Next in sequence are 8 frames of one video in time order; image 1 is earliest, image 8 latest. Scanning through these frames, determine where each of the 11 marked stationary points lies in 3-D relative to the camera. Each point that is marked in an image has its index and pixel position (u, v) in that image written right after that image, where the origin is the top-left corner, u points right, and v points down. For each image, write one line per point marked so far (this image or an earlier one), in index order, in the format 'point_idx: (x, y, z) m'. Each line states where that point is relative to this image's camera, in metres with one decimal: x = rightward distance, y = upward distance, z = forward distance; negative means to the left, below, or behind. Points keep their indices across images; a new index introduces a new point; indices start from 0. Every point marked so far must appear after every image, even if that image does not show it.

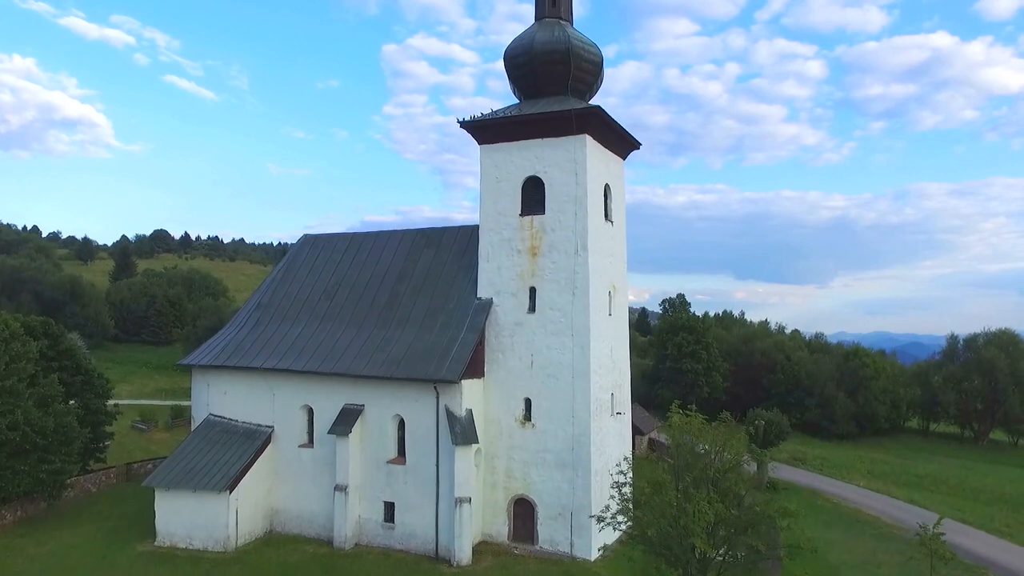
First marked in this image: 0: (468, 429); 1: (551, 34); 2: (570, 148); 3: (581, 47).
0: (-1.1, -3.5, +16.2) m
1: (+1.1, +6.8, +17.7) m
2: (+1.5, +3.6, +16.8) m
3: (+1.9, +6.4, +17.6) m
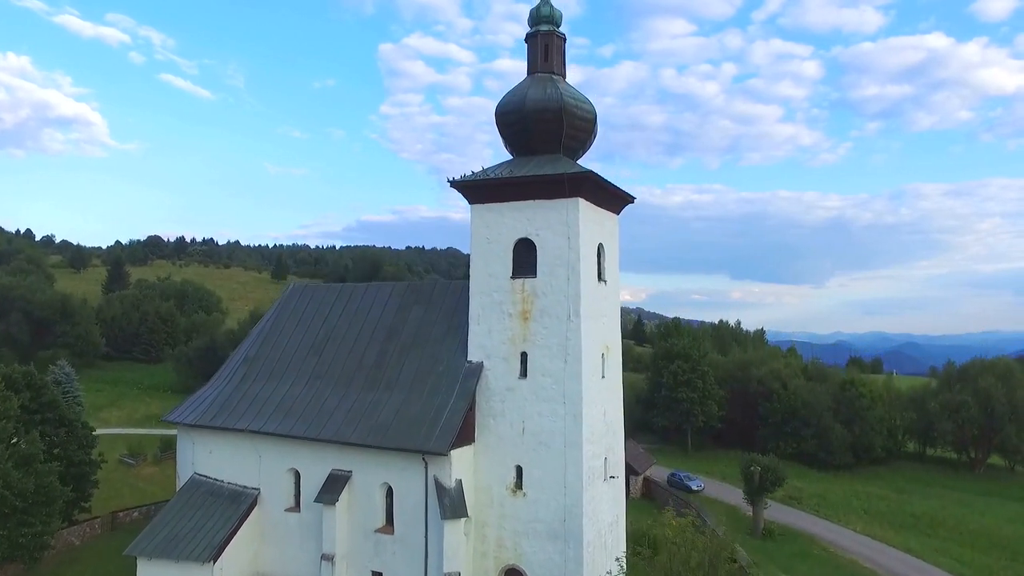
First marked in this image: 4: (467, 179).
0: (-1.3, -5.1, +15.8) m
1: (+0.8, +5.2, +17.3) m
2: (+1.3, +1.9, +16.5) m
3: (+1.6, +4.8, +17.2) m
4: (-1.1, +2.8, +16.9) m
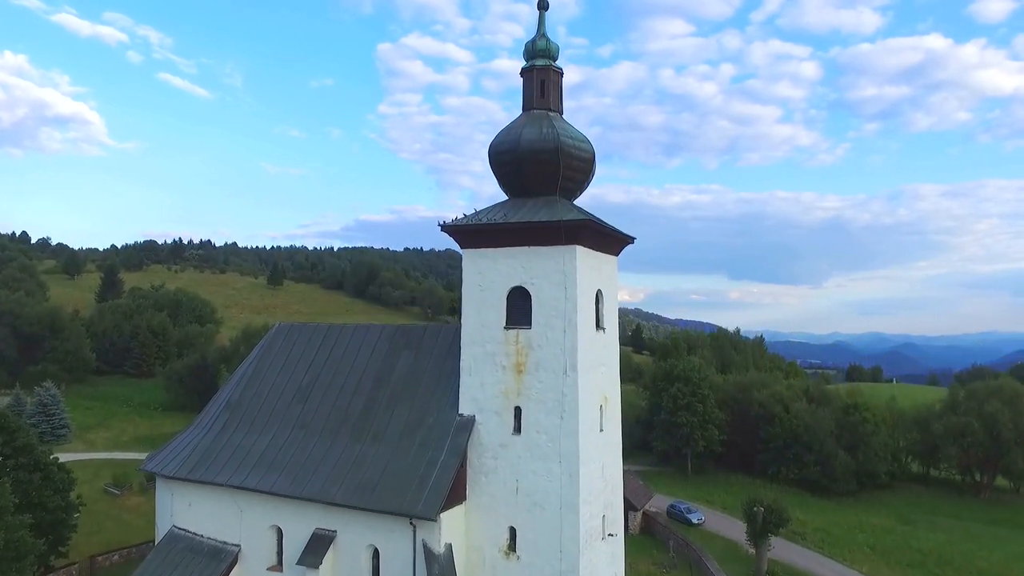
0: (-1.5, -6.3, +15.0) m
1: (+0.7, +3.9, +16.5) m
2: (+1.1, +0.7, +15.6) m
3: (+1.5, +3.5, +16.4) m
4: (-1.3, +1.5, +16.0) m
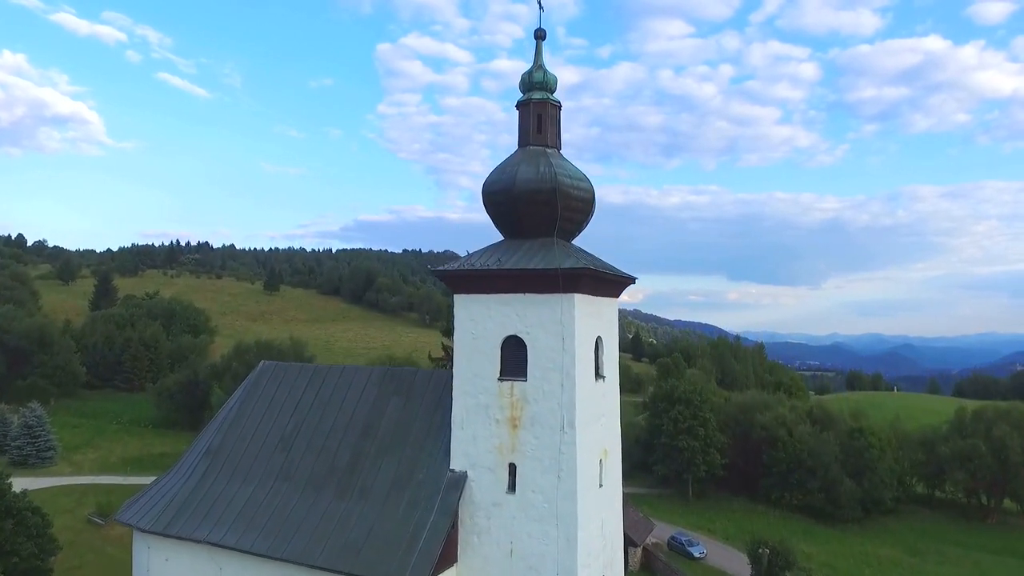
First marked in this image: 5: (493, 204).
0: (-1.6, -7.5, +14.1) m
1: (+0.6, +2.8, +15.6) m
2: (+1.0, -0.4, +14.7) m
3: (+1.3, +2.4, +15.5) m
4: (-1.4, +0.4, +15.1) m
5: (-0.4, +2.0, +15.8) m
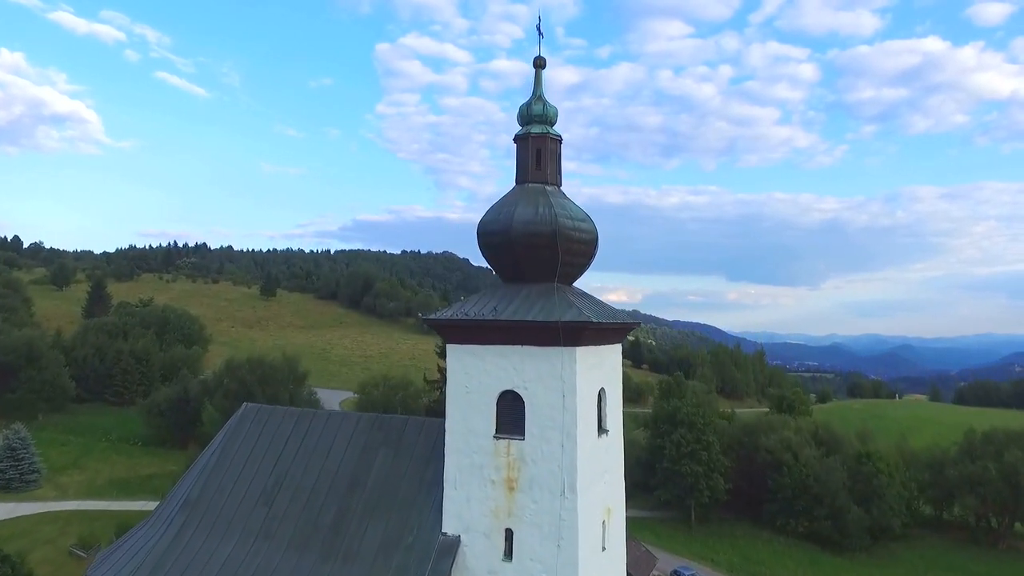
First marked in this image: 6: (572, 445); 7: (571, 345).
0: (-1.7, -8.5, +13.0) m
1: (+0.5, +1.7, +14.5) m
2: (+0.9, -1.5, +13.7) m
3: (+1.3, +1.3, +14.4) m
4: (-1.5, -0.7, +14.0) m
5: (-0.5, +0.9, +14.7) m
6: (+1.2, -3.2, +13.4) m
7: (+1.2, -1.2, +13.5) m
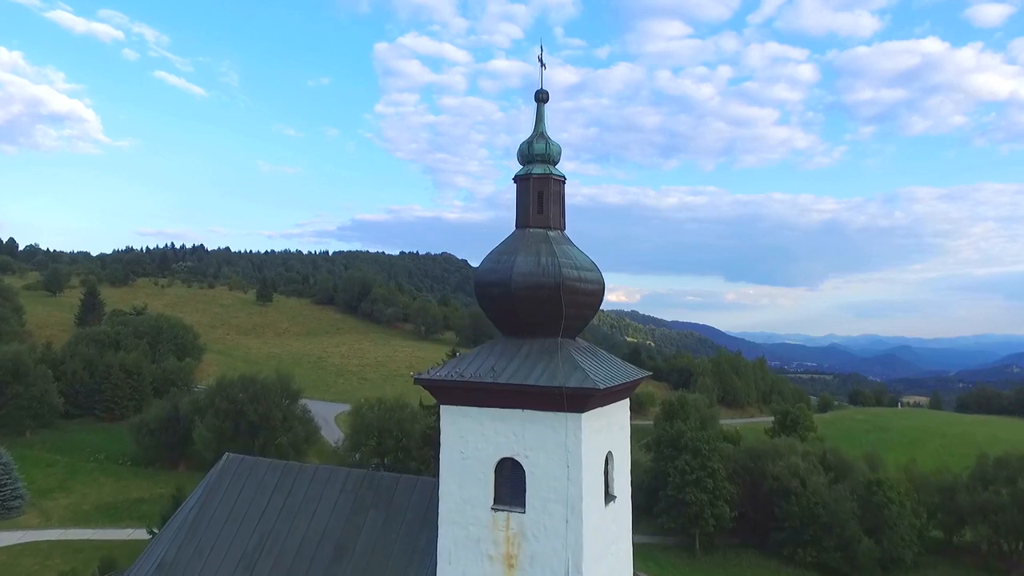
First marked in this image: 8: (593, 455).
0: (-1.7, -9.7, +11.8) m
1: (+0.5, +0.6, +13.4) m
2: (+0.9, -2.6, +12.5) m
3: (+1.3, +0.2, +13.3) m
4: (-1.5, -1.8, +12.9) m
5: (-0.5, -0.2, +13.6) m
6: (+1.2, -4.3, +12.3) m
7: (+1.2, -2.3, +12.4) m
8: (+1.6, -3.3, +13.0) m
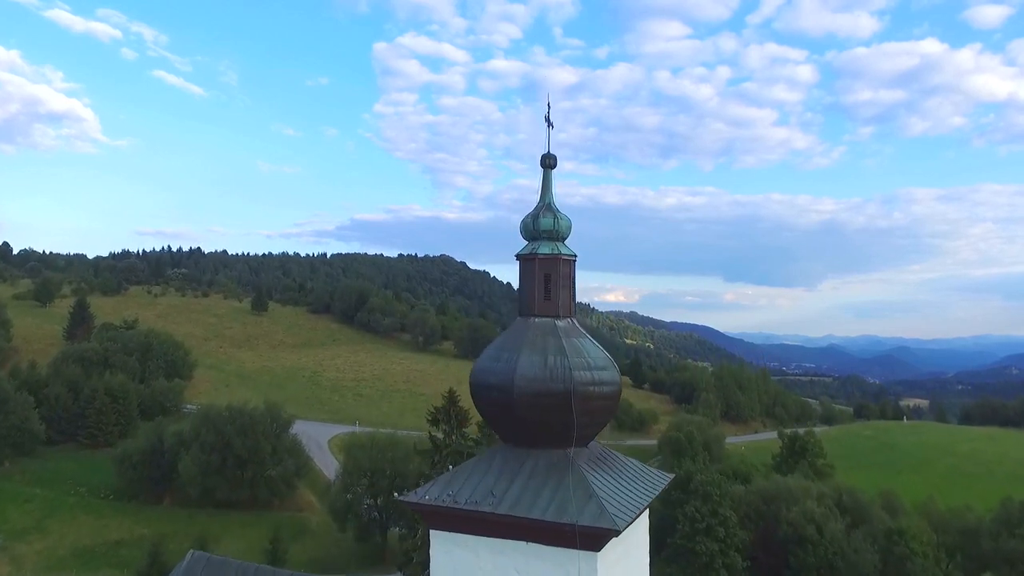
0: (-1.7, -11.5, +9.9) m
1: (+0.5, -1.2, +11.4) m
2: (+0.9, -4.4, +10.6) m
3: (+1.3, -1.6, +11.3) m
4: (-1.5, -3.6, +10.9) m
5: (-0.5, -2.0, +11.6) m
6: (+1.3, -6.1, +10.3) m
7: (+1.2, -4.1, +10.4) m
8: (+1.6, -5.1, +11.0) m
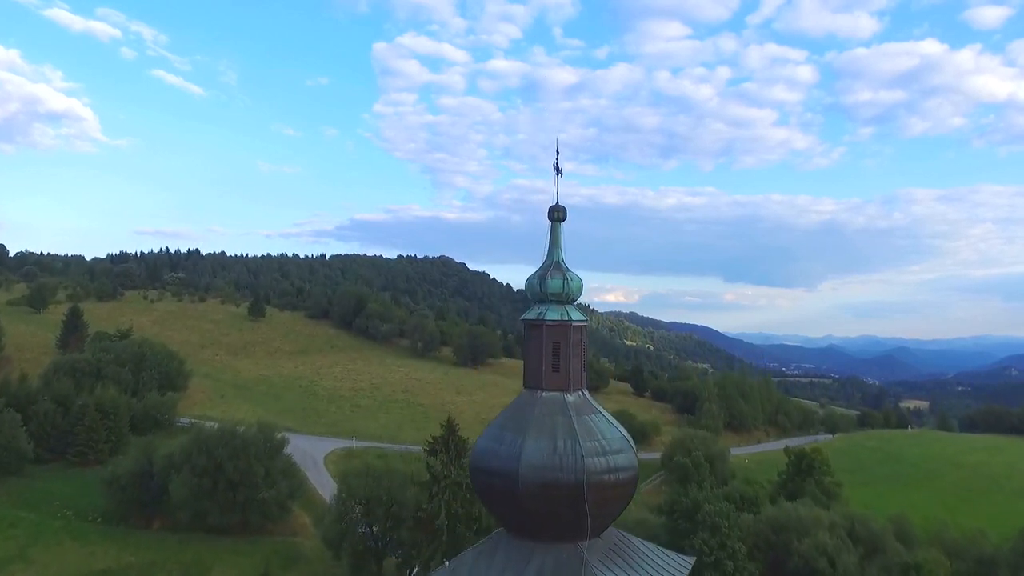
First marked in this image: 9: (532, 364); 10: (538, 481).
0: (-1.6, -12.6, +8.6) m
1: (+0.6, -2.3, +10.1) m
2: (+1.0, -5.6, +9.3) m
3: (+1.4, -2.7, +10.0) m
4: (-1.4, -4.7, +9.6) m
5: (-0.4, -3.1, +10.3) m
6: (+1.3, -7.3, +9.1) m
7: (+1.3, -5.2, +9.1) m
8: (+1.7, -6.2, +9.7) m
9: (+0.3, -1.2, +10.9) m
10: (+0.4, -2.9, +9.9) m
